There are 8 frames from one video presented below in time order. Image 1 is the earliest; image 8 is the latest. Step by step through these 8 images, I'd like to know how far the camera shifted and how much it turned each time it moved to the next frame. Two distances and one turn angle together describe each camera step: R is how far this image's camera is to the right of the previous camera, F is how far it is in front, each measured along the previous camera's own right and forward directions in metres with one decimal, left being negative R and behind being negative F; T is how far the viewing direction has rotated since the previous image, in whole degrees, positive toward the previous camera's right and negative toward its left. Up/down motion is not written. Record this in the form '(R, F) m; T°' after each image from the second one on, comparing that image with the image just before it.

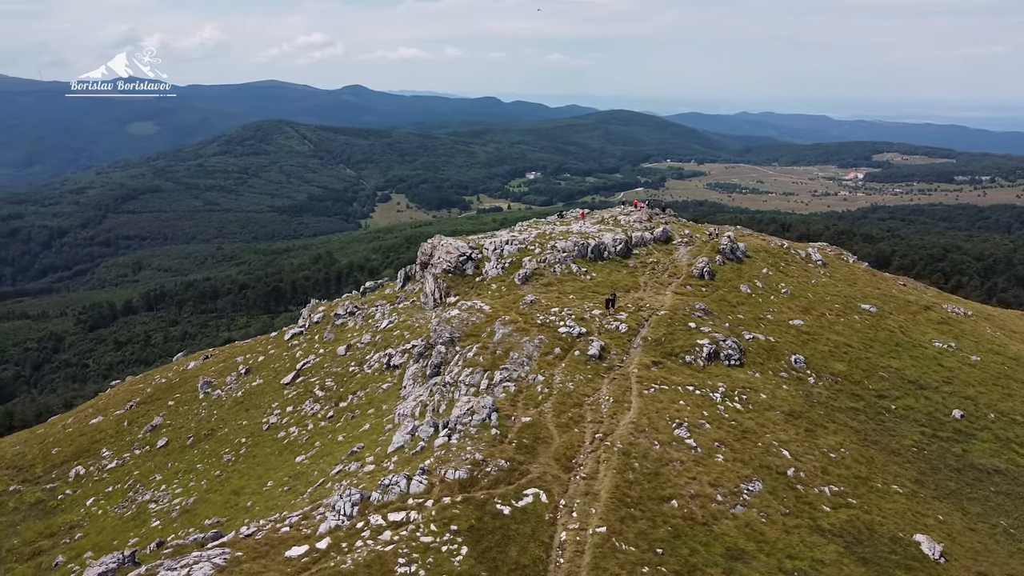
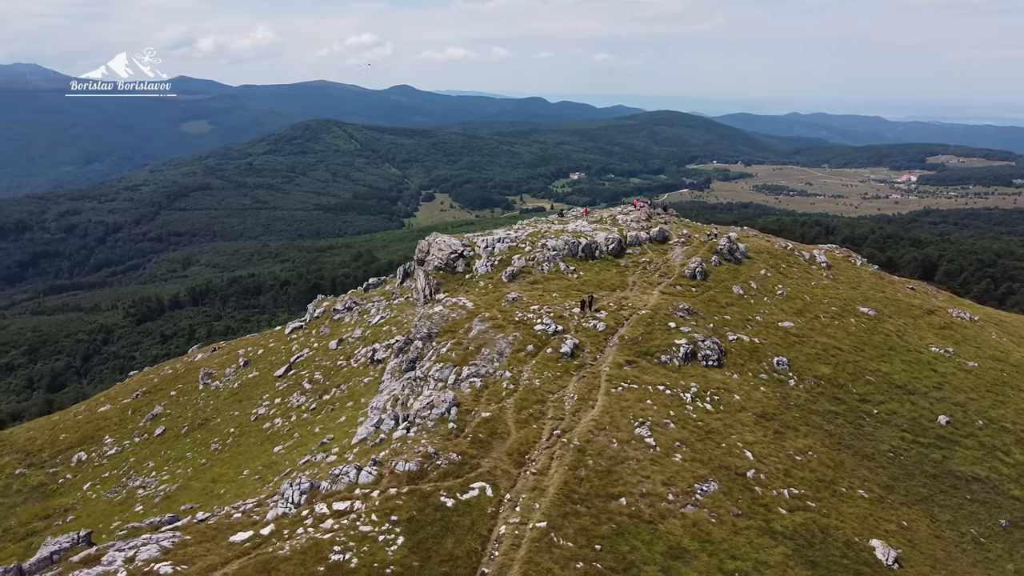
(+4.6, -0.3) m; -3°
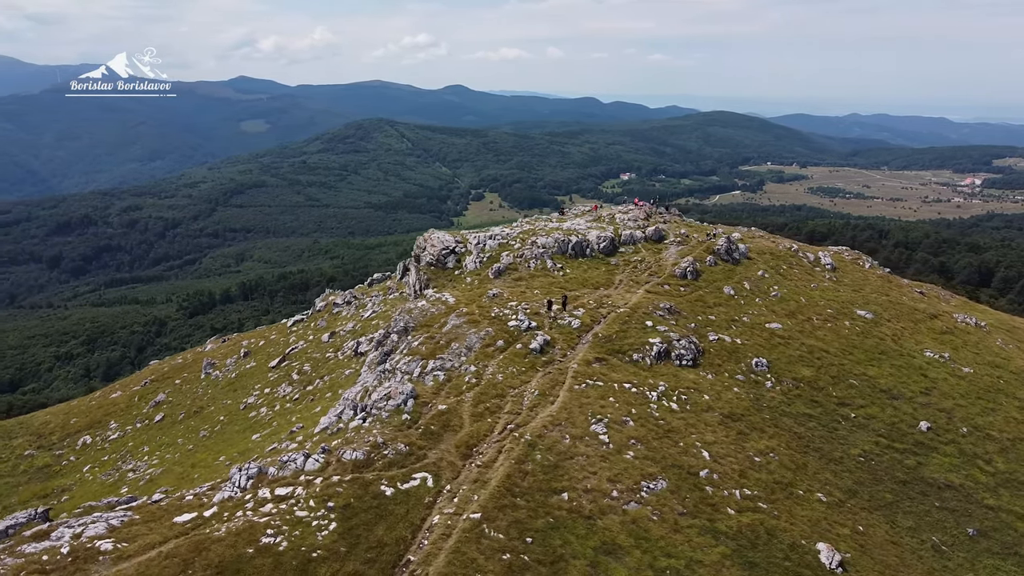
(+5.2, -0.3) m; -3°
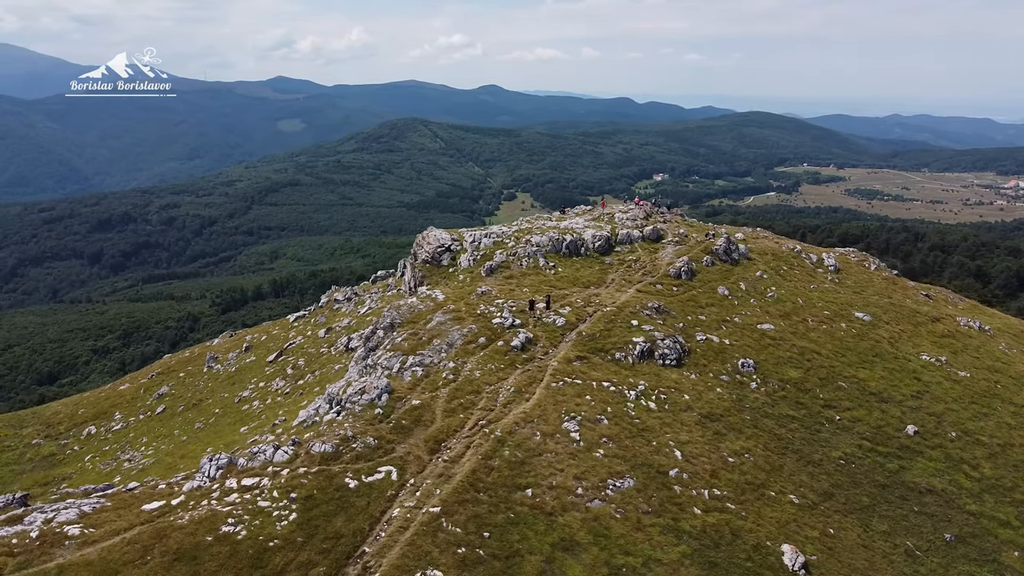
(+3.3, -0.2) m; -2°
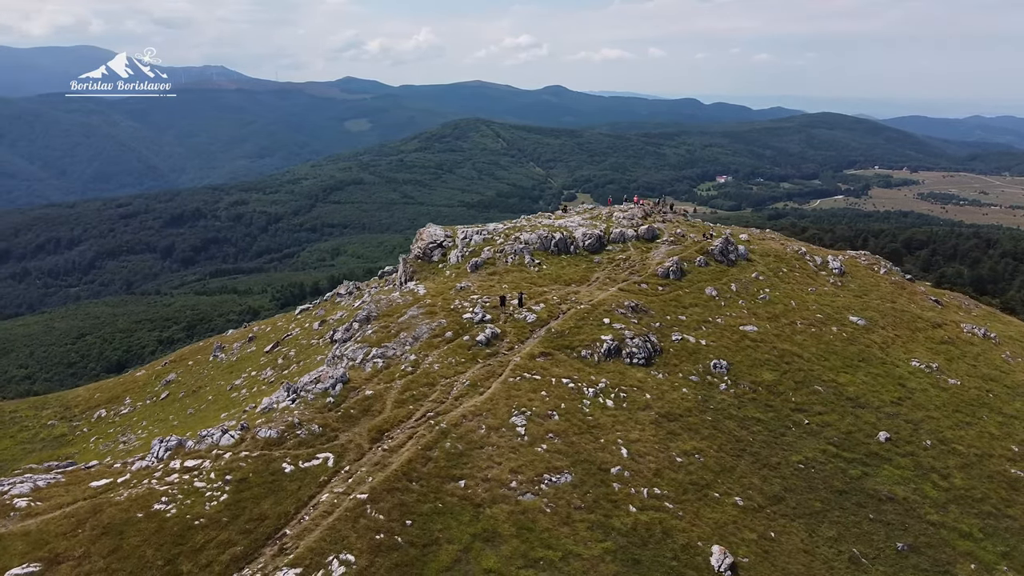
(+6.3, -0.3) m; -4°
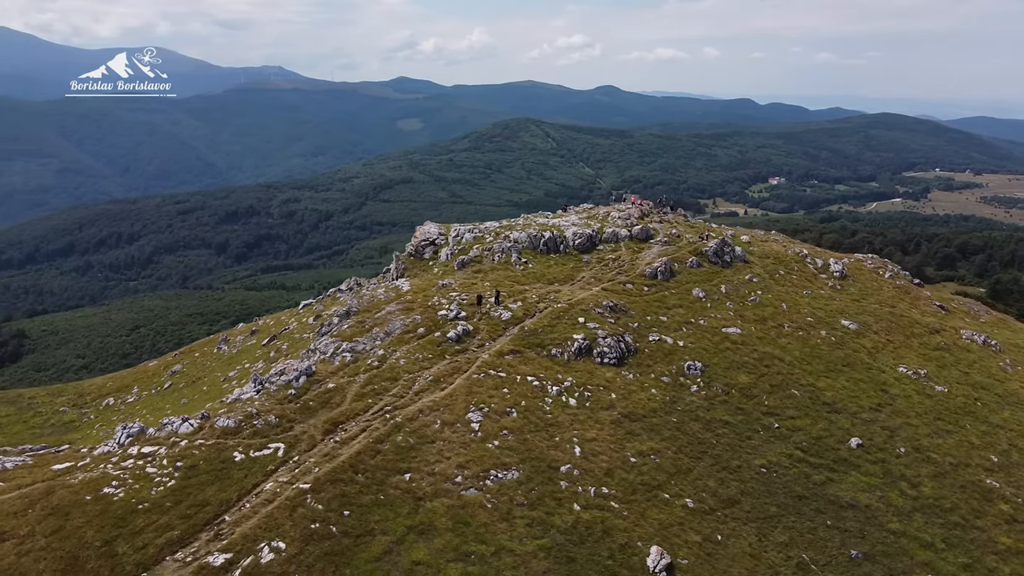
(+5.2, -0.2) m; -3°
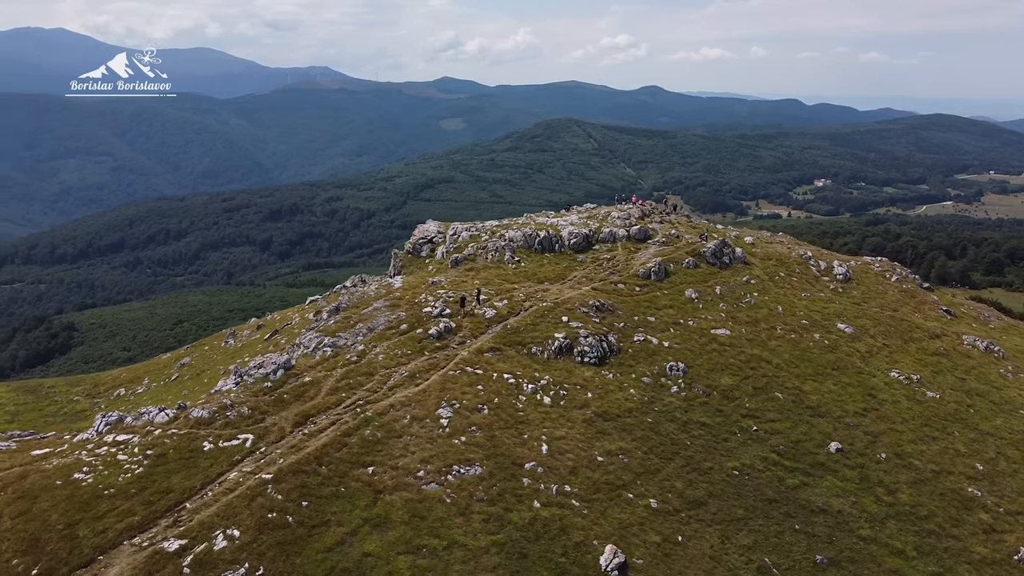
(+4.0, -0.2) m; -3°
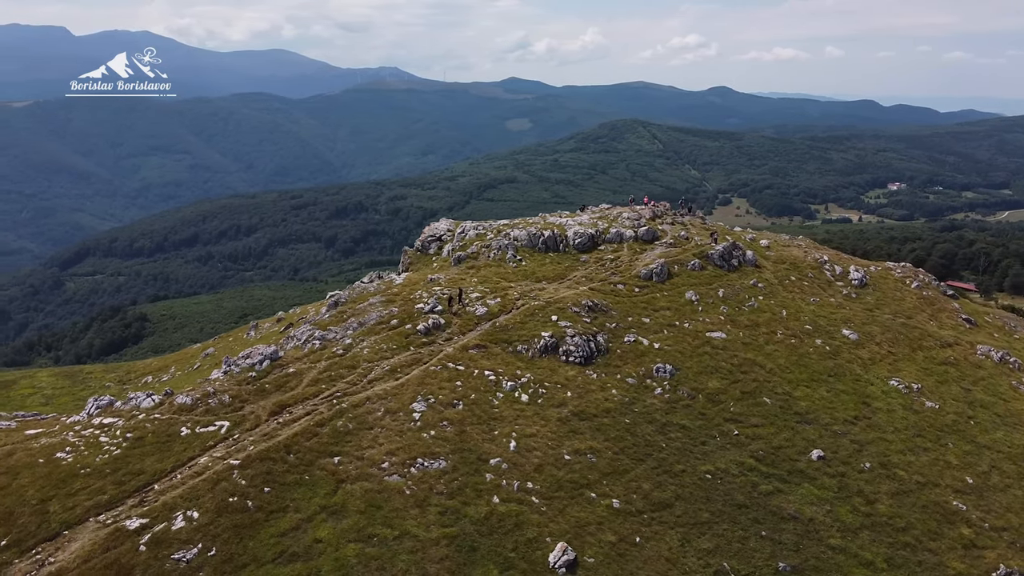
(+5.2, -0.3) m; -4°
